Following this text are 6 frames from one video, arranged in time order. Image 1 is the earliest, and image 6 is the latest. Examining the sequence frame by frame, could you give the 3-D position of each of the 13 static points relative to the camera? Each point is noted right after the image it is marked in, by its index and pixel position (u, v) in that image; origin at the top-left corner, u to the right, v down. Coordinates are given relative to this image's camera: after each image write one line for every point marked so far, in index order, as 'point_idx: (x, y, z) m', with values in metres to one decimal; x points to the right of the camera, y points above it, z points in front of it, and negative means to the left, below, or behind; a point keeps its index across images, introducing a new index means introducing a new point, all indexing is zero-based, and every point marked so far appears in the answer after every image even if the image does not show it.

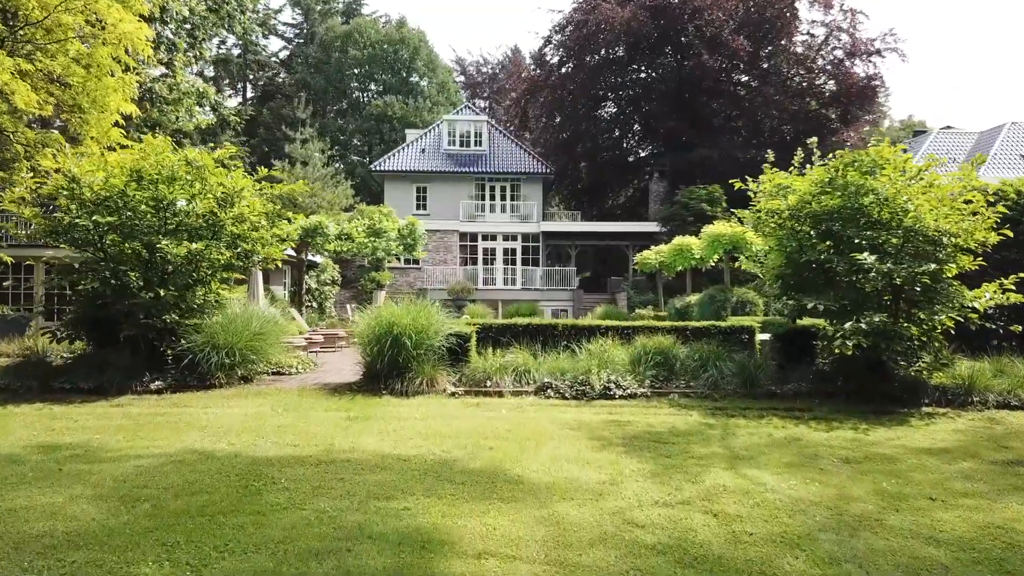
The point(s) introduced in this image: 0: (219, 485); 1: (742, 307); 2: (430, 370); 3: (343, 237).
0: (-1.5, -1.0, +5.0) m
1: (+4.0, -0.3, +17.3) m
2: (-0.7, -0.7, +8.6) m
3: (-3.0, +0.9, +17.9) m
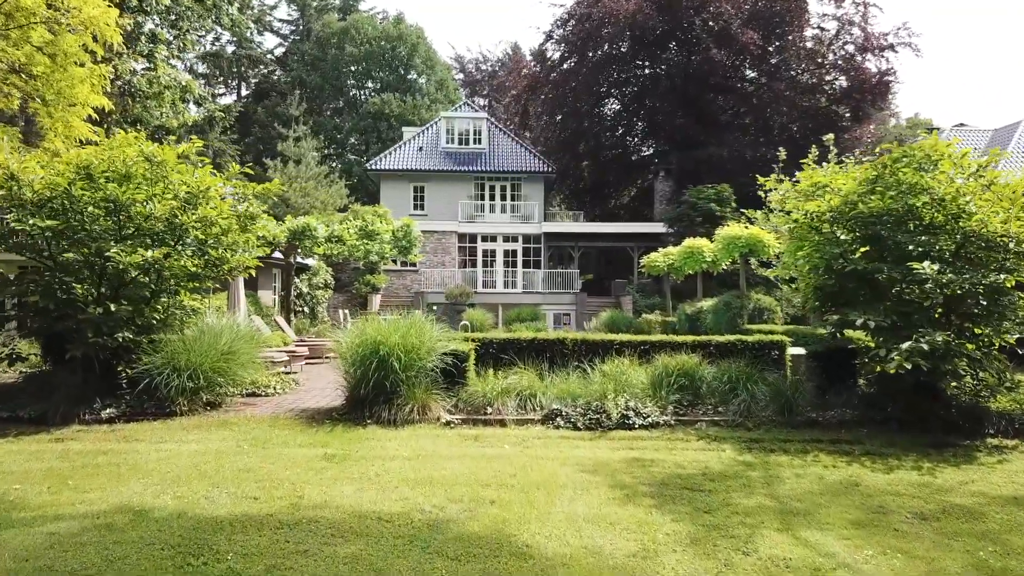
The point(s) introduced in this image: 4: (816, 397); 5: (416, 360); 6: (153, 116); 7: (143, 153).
0: (-1.4, -1.1, +3.9) m
1: (+4.0, -0.4, +16.2) m
2: (-0.7, -0.8, +7.5) m
3: (-3.0, +0.8, +16.8) m
4: (+2.5, -0.9, +8.1) m
5: (-0.7, -0.5, +7.6) m
6: (-6.8, +3.3, +19.0) m
7: (-2.9, +1.1, +7.8) m
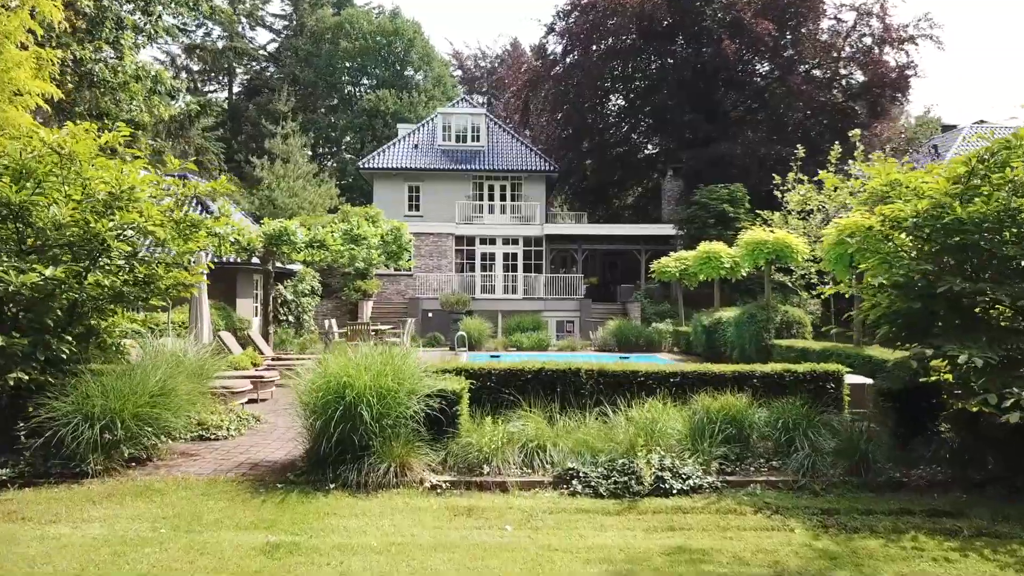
0: (-1.4, -1.3, +2.3) m
1: (+4.0, -0.6, +14.6) m
2: (-0.7, -1.0, +5.9) m
3: (-3.0, +0.7, +15.2) m
4: (+2.5, -1.0, +6.5) m
5: (-0.7, -0.7, +6.0) m
6: (-6.8, +3.1, +17.4) m
7: (-2.9, +0.9, +6.2) m
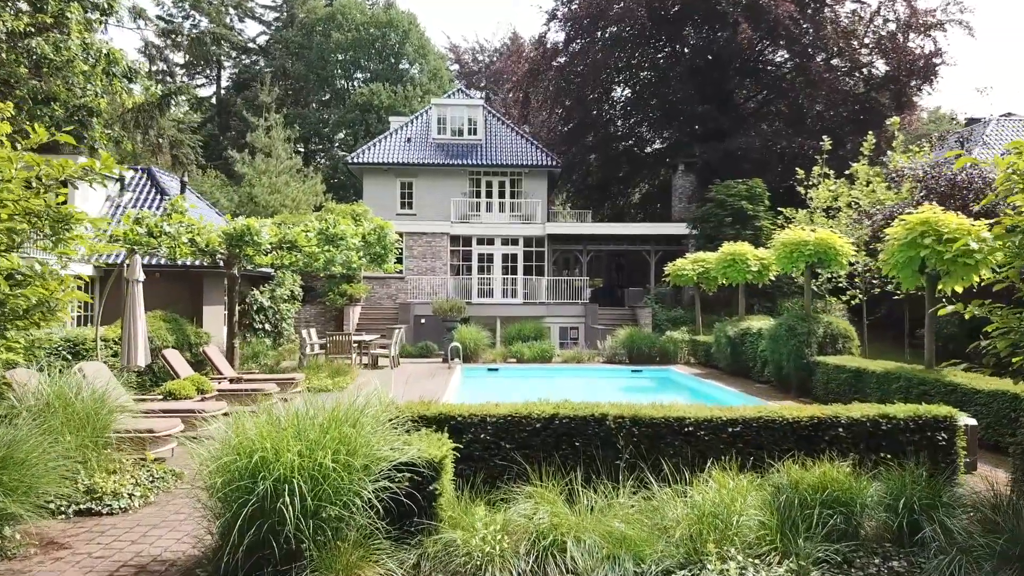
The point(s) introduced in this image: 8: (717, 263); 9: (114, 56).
0: (-1.4, -1.4, +0.3) m
1: (+4.0, -0.7, +12.6) m
2: (-0.6, -1.1, +3.9) m
3: (-3.0, +0.6, +13.2) m
4: (+2.5, -1.1, +4.5) m
5: (-0.7, -0.8, +3.9) m
6: (-6.8, +3.0, +15.4) m
7: (-2.9, +0.8, +4.2) m
8: (+3.4, +0.4, +16.7) m
9: (-6.4, +3.8, +16.2) m
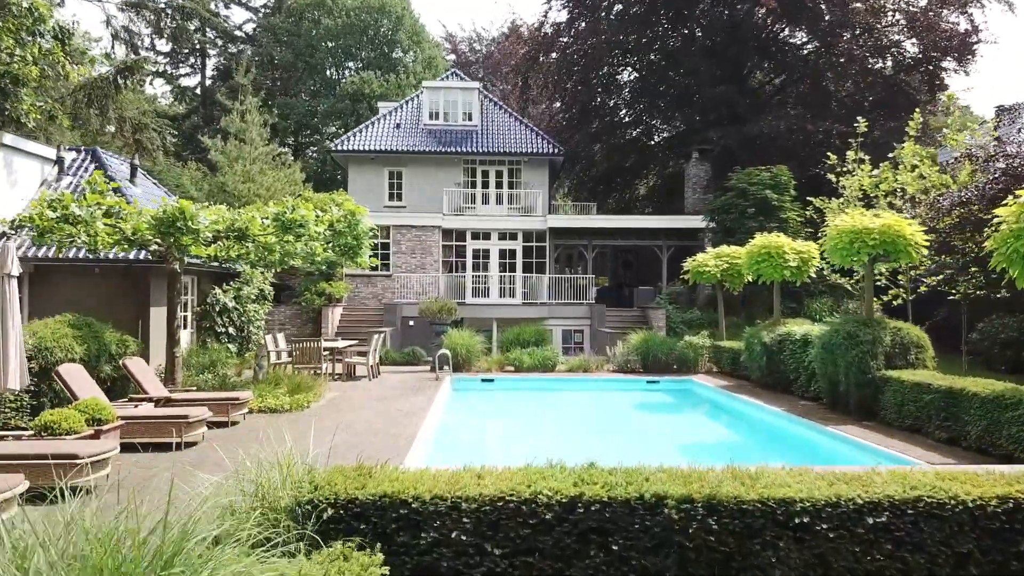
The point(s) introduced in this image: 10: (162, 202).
0: (-1.4, -1.3, -2.0) m
1: (+4.0, -0.7, +10.3) m
2: (-0.7, -1.1, +1.5) m
3: (-3.0, +0.6, +10.9) m
4: (+2.5, -1.1, +2.2) m
5: (-0.7, -0.8, +1.6) m
6: (-6.8, +3.0, +13.0) m
7: (-2.9, +0.8, +1.9) m
8: (+3.4, +0.4, +14.3) m
9: (-6.5, +3.8, +13.9) m
10: (-3.6, +0.9, +10.2) m
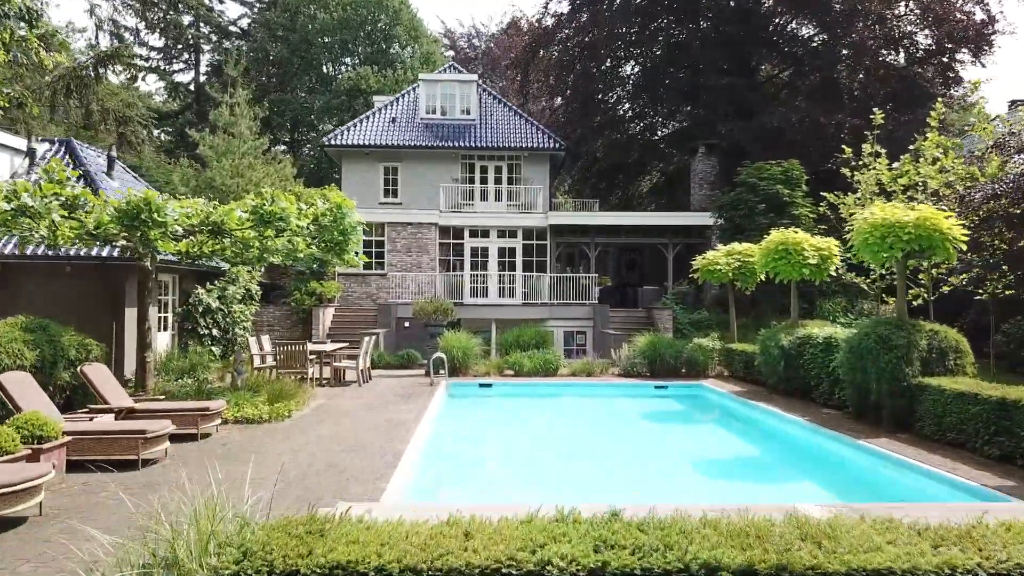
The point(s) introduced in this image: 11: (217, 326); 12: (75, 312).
0: (-1.4, -1.3, -2.9) m
1: (+4.0, -0.7, +9.4) m
2: (-0.7, -1.0, +0.6) m
3: (-3.0, +0.6, +9.9) m
4: (+2.5, -1.1, +1.3) m
5: (-0.7, -0.8, +0.7) m
6: (-6.8, +3.1, +12.1) m
7: (-2.9, +0.8, +1.0) m
8: (+3.4, +0.4, +13.4) m
9: (-6.5, +3.8, +13.0) m
10: (-3.6, +0.9, +9.3) m
11: (-4.7, -0.6, +15.8) m
12: (-5.3, -0.3, +12.5) m
